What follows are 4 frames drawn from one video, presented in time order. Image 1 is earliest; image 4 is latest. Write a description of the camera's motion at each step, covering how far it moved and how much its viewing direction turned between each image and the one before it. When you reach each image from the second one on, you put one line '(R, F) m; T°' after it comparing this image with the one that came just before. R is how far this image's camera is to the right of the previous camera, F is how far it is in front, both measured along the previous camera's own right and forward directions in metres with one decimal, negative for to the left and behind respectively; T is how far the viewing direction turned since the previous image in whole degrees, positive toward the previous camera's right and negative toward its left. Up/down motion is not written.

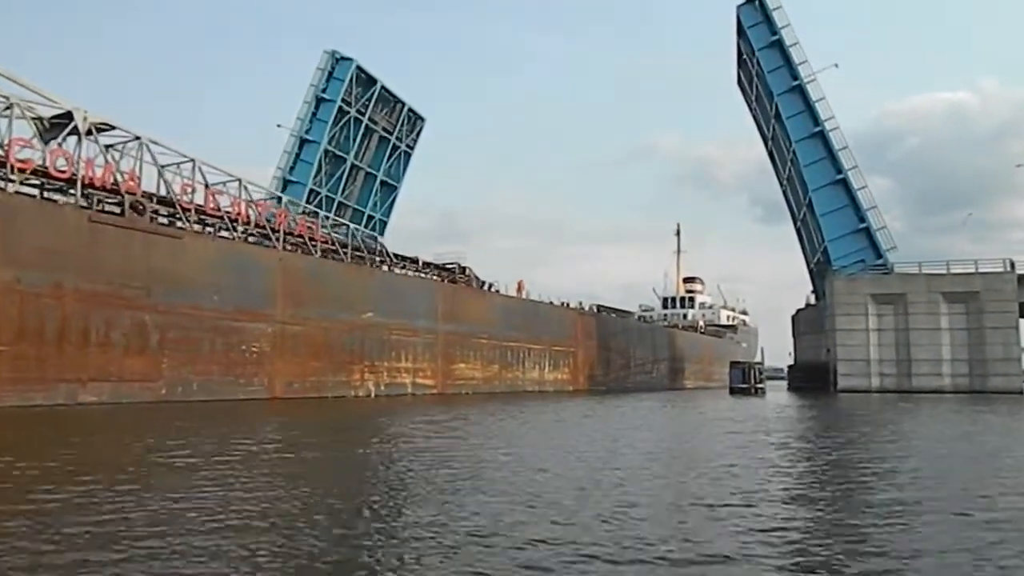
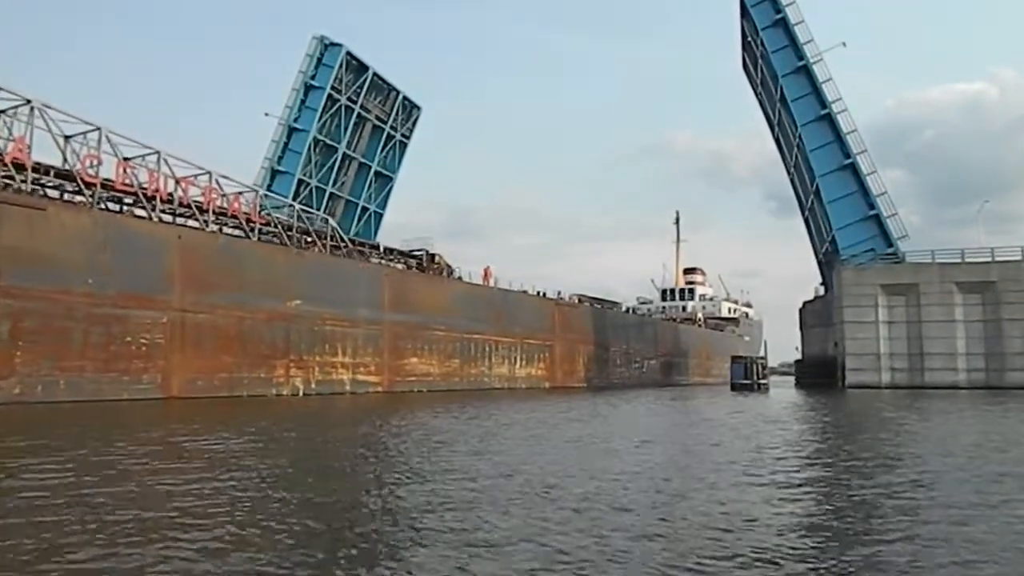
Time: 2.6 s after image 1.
(+1.9, +3.0) m; -1°
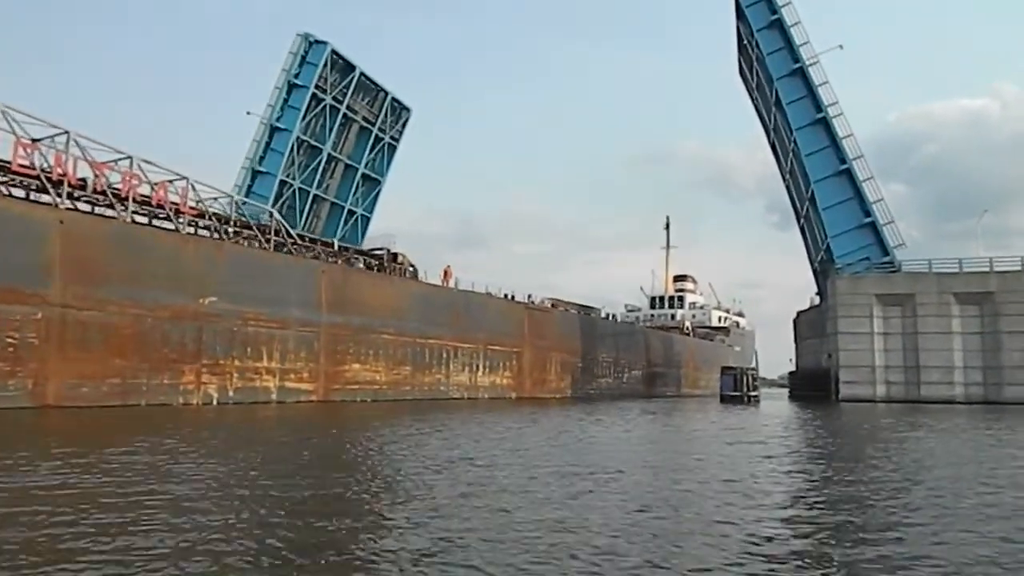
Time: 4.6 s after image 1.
(+1.4, +2.4) m; 0°
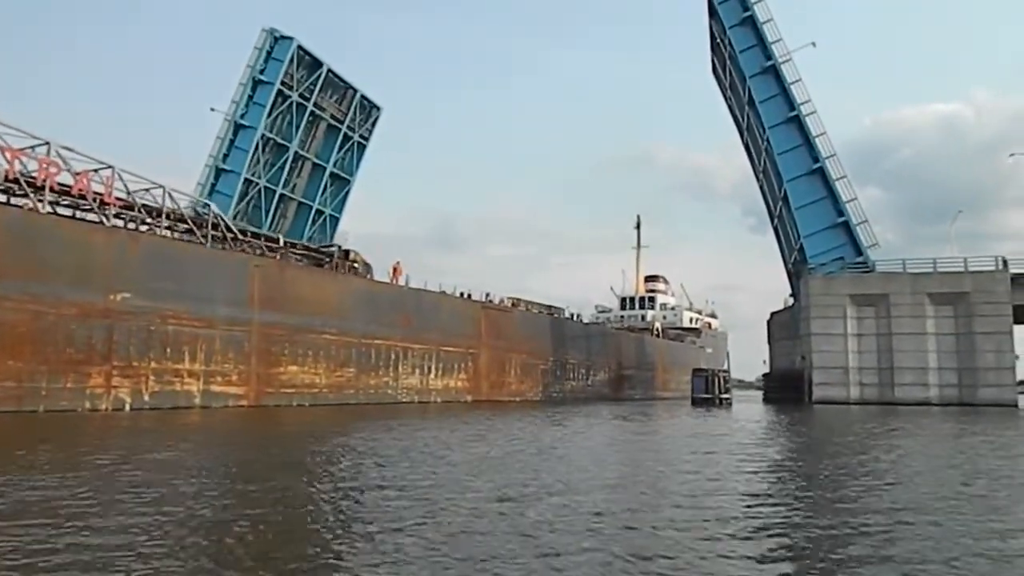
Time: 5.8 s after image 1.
(+0.9, +1.3) m; +2°
